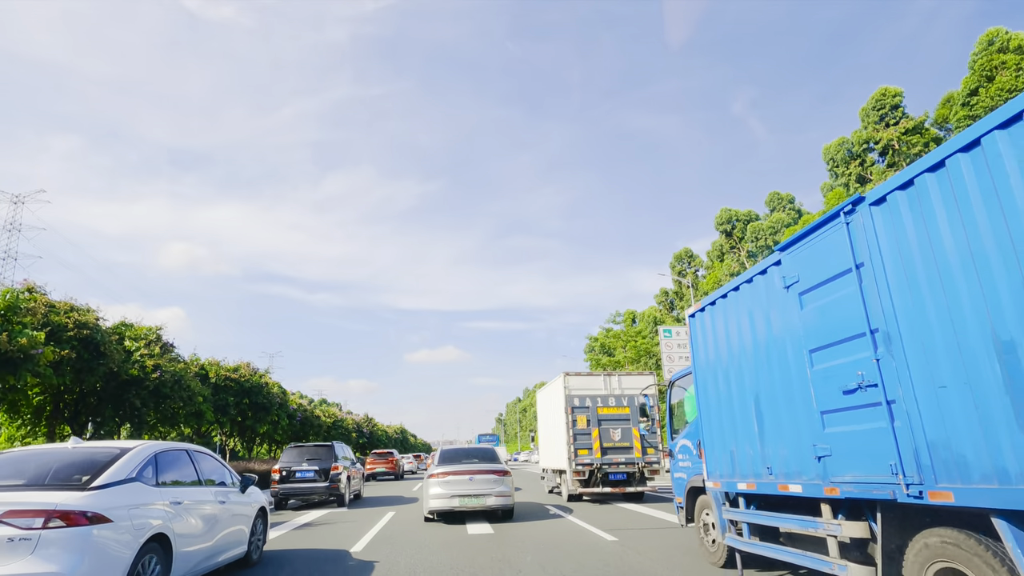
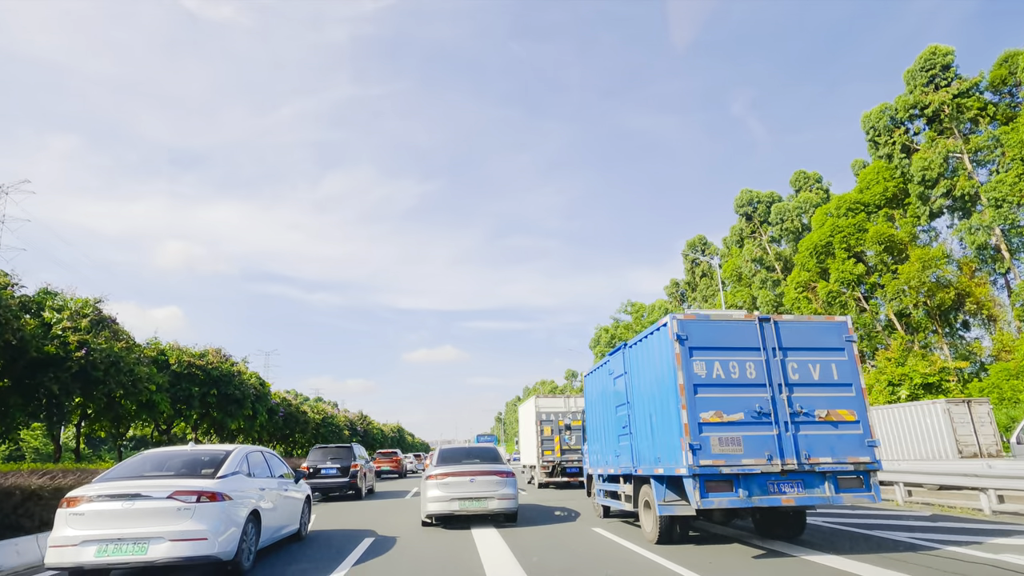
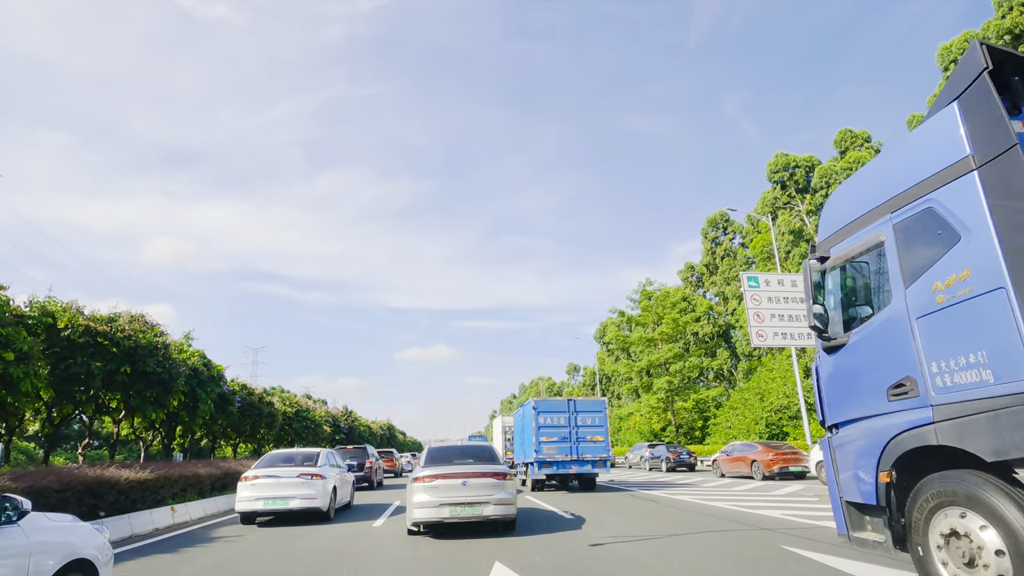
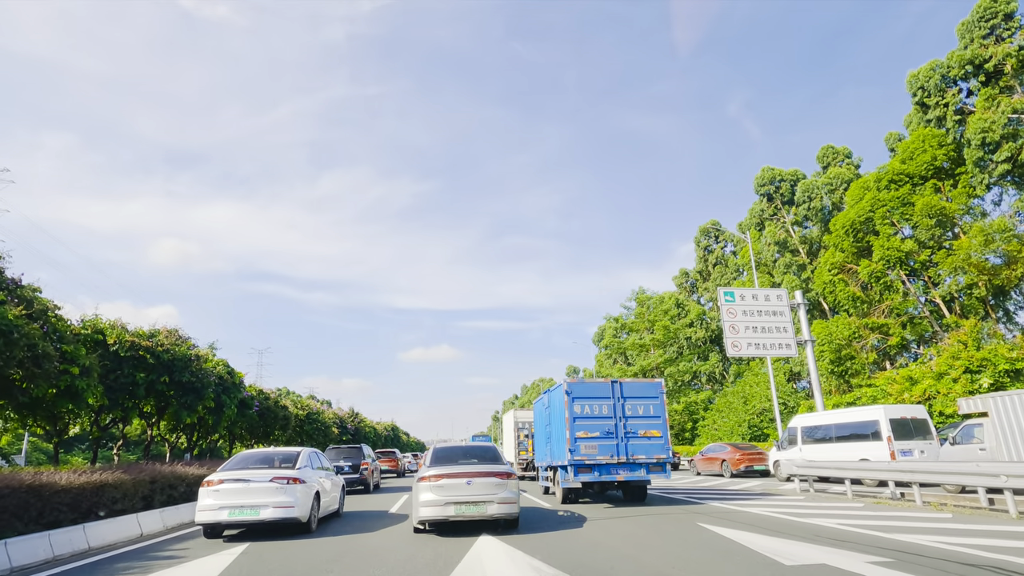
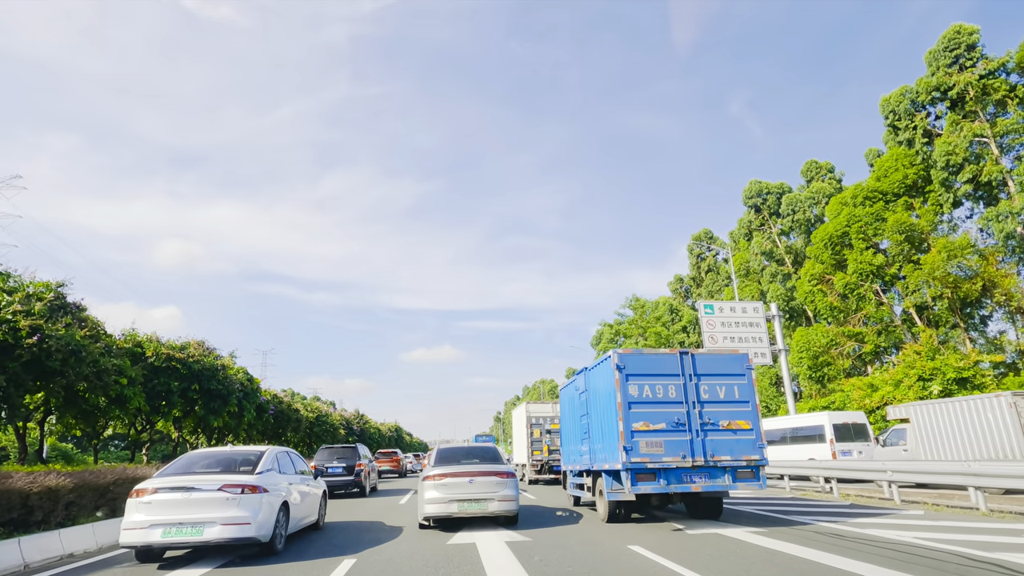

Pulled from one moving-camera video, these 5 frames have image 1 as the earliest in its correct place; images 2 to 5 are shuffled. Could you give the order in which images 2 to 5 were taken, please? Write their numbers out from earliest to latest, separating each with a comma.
2, 5, 4, 3
